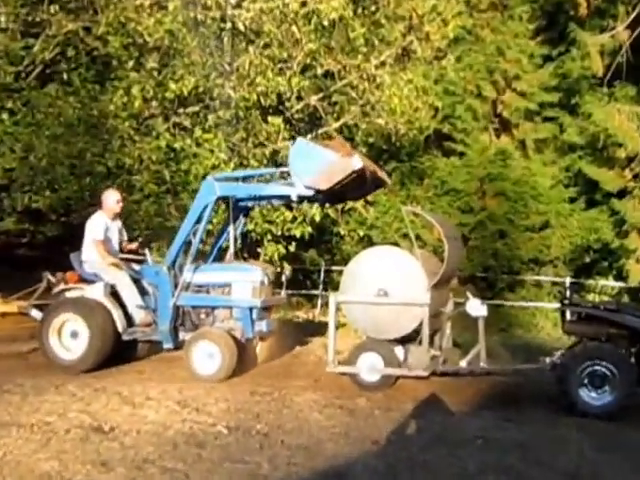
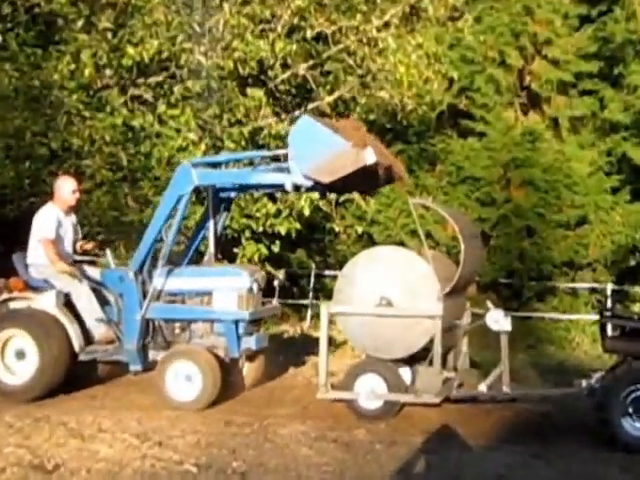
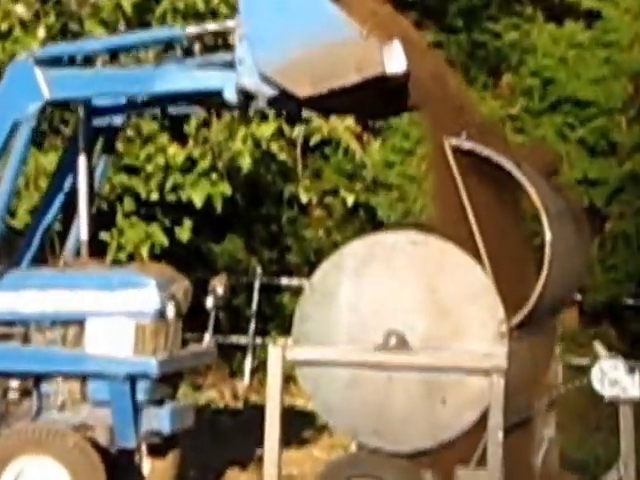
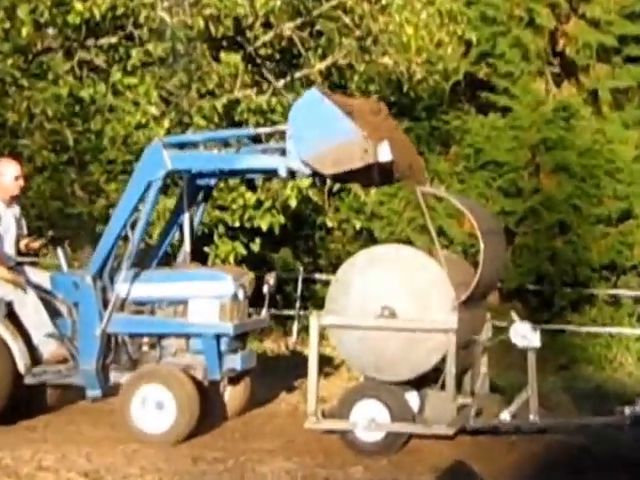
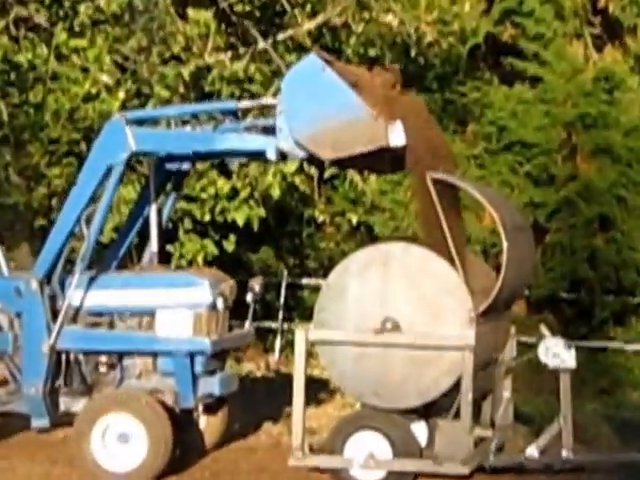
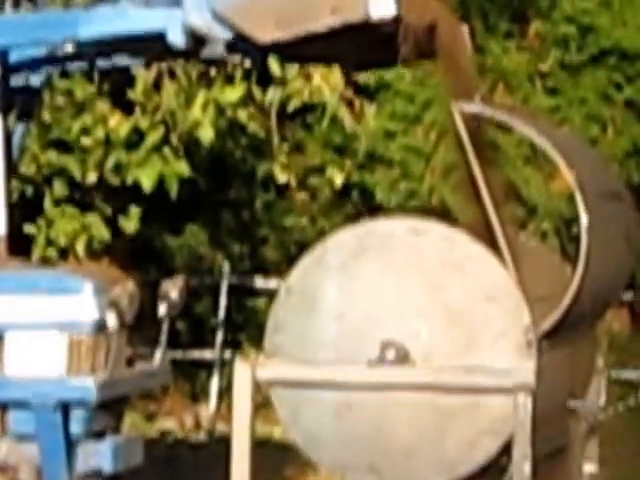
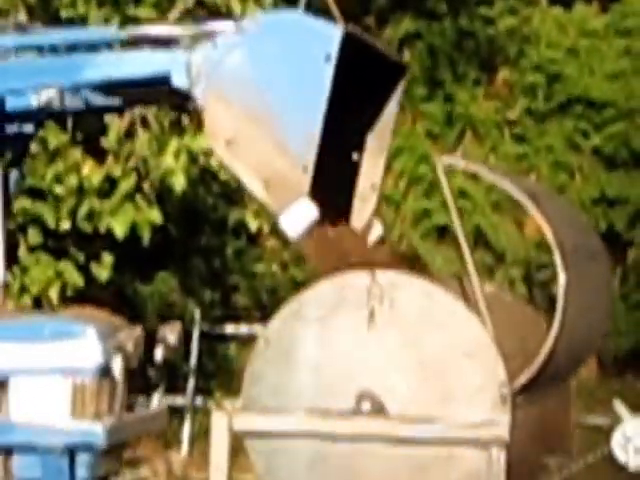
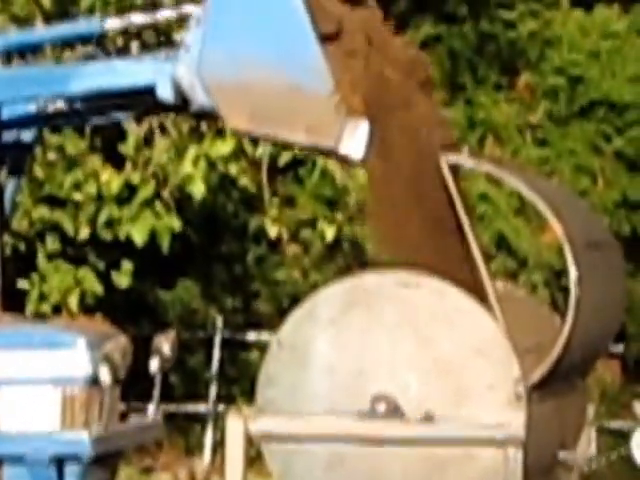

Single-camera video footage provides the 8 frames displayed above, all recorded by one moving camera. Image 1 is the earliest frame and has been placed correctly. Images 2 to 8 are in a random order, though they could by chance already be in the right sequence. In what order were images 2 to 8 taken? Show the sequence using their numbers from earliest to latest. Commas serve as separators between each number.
2, 4, 5, 3, 6, 8, 7
